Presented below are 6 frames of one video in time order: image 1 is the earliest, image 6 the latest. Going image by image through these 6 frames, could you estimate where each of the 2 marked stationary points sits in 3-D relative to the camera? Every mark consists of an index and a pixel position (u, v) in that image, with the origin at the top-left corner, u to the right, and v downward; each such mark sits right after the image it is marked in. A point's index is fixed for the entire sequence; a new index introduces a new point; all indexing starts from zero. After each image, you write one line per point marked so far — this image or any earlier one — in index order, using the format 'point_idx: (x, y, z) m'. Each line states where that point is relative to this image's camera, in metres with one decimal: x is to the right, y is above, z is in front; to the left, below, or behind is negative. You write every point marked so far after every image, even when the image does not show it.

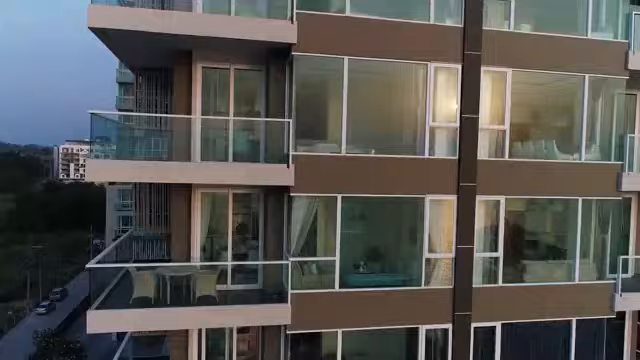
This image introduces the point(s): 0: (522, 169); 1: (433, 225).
0: (+3.9, +0.2, +9.9) m
1: (+2.2, -0.8, +9.6) m
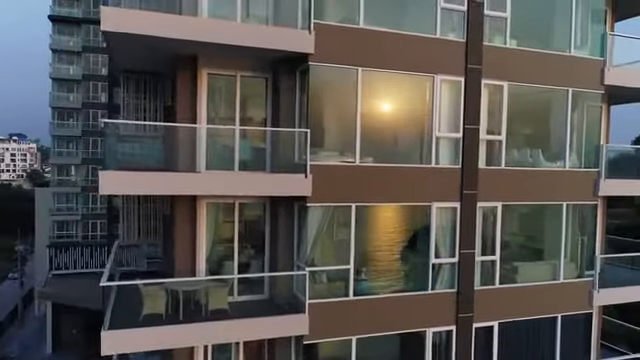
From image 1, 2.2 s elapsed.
0: (+4.0, +0.1, +10.5) m
1: (+2.3, -1.0, +10.0) m
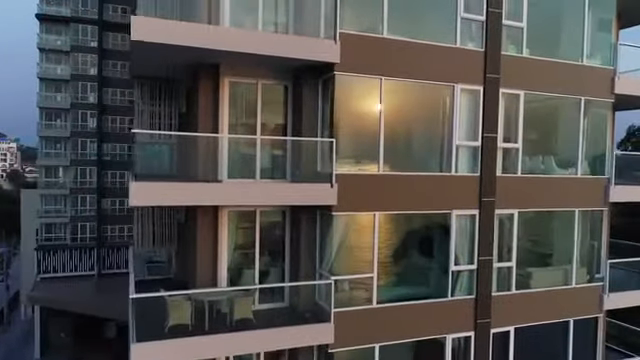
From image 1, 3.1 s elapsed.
0: (+4.3, -0.1, +10.7) m
1: (+2.7, -1.1, +10.1) m
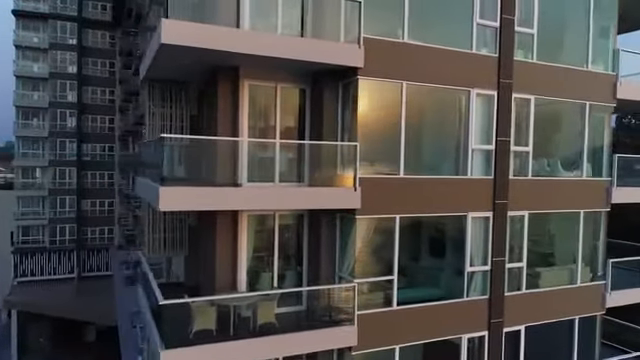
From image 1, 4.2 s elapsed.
0: (+4.6, -0.1, +11.0) m
1: (+3.0, -1.2, +10.3) m
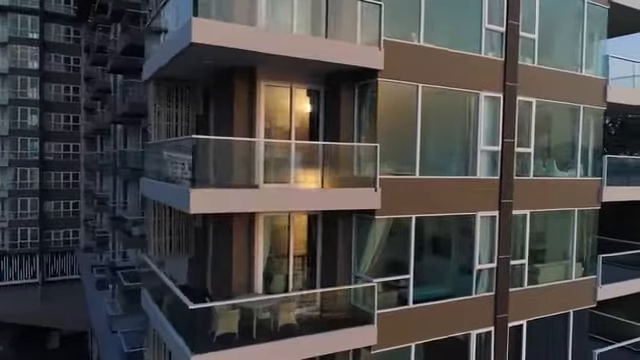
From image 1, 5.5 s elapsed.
0: (+4.8, -0.1, +11.4) m
1: (+3.3, -1.2, +10.6) m
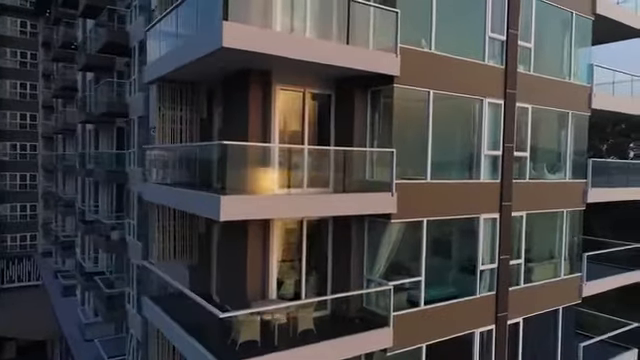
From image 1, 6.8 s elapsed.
0: (+4.8, -0.2, +11.9) m
1: (+3.4, -1.3, +10.9) m
